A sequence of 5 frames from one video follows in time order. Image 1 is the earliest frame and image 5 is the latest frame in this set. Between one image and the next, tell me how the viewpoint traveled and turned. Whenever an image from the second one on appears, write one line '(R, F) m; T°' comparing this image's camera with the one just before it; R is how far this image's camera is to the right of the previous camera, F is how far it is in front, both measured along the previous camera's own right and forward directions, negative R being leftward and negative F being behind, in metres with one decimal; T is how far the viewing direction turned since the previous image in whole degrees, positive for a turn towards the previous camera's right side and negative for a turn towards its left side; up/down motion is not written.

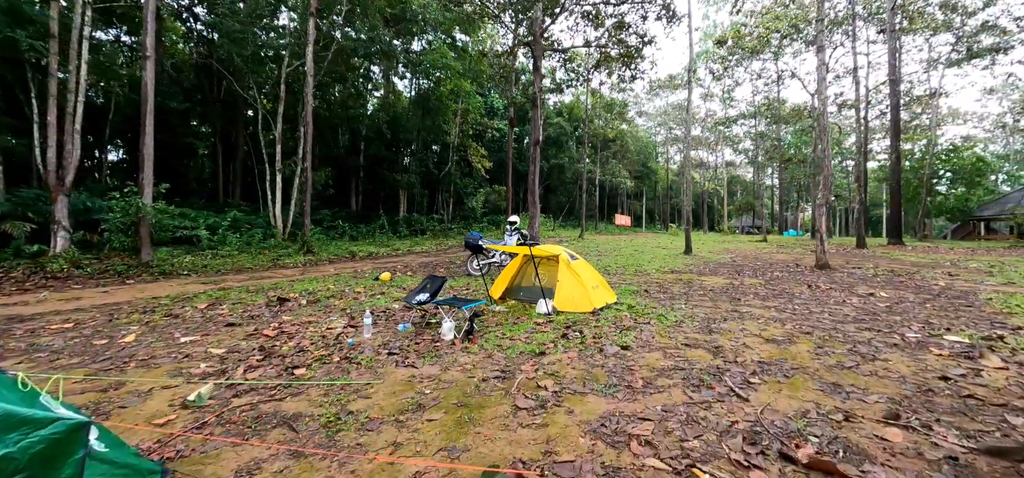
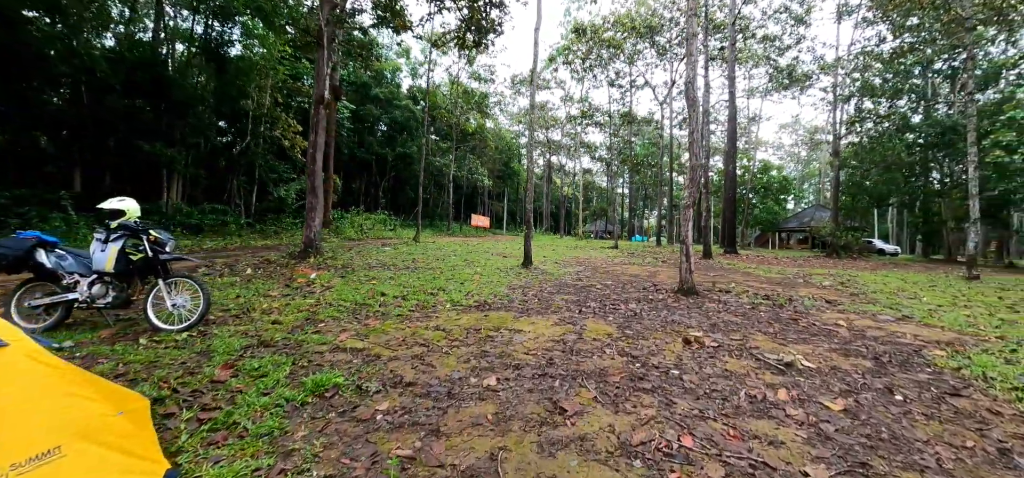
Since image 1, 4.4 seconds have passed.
(+2.4, +3.7) m; +18°
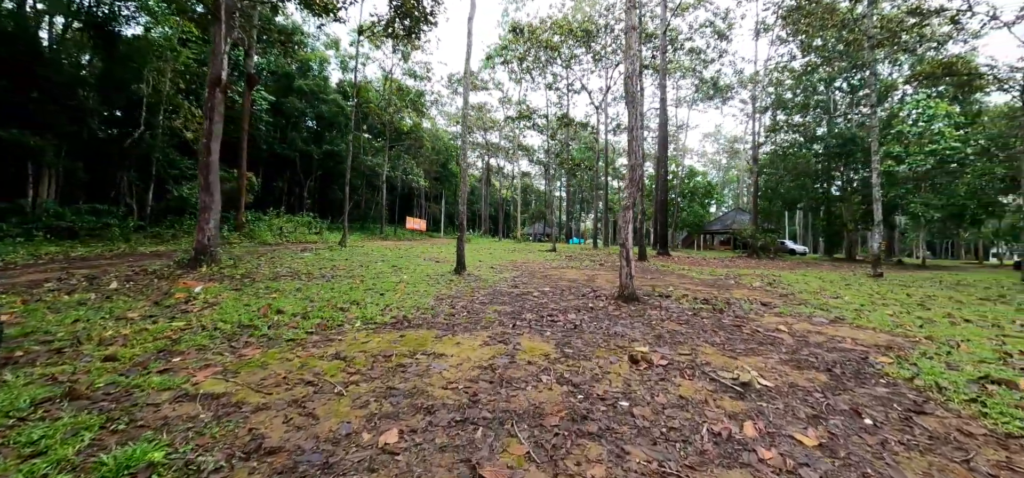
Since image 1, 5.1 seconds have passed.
(+0.2, +0.6) m; +8°
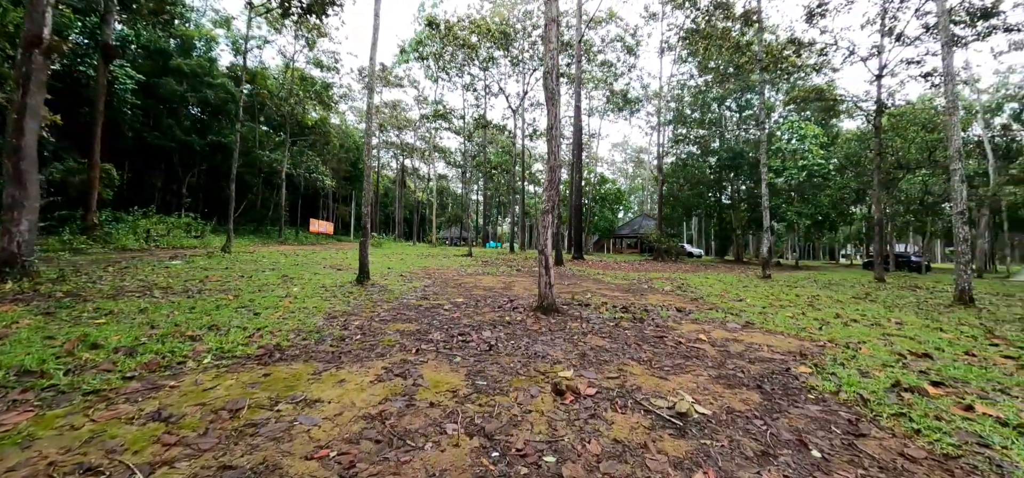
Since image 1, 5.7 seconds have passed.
(+0.1, +0.6) m; +12°
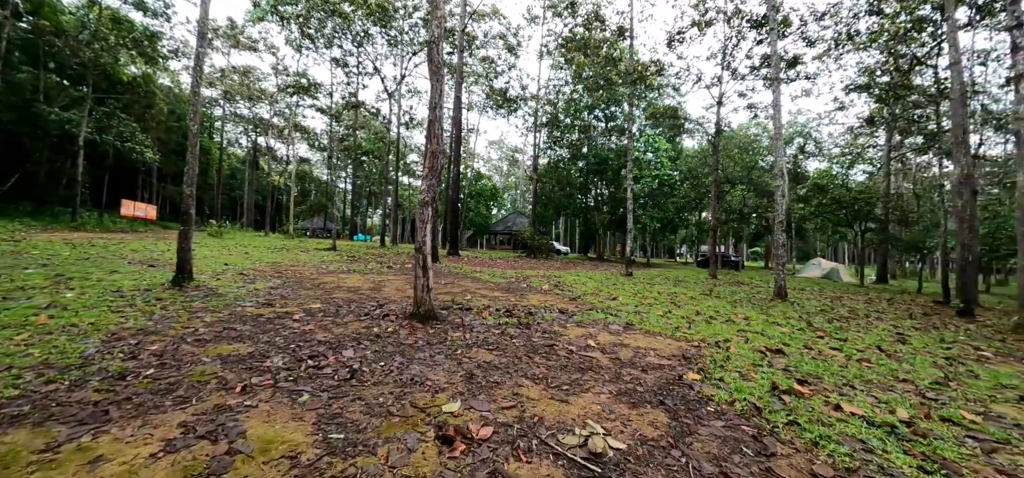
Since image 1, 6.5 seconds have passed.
(0.0, +0.7) m; +18°
